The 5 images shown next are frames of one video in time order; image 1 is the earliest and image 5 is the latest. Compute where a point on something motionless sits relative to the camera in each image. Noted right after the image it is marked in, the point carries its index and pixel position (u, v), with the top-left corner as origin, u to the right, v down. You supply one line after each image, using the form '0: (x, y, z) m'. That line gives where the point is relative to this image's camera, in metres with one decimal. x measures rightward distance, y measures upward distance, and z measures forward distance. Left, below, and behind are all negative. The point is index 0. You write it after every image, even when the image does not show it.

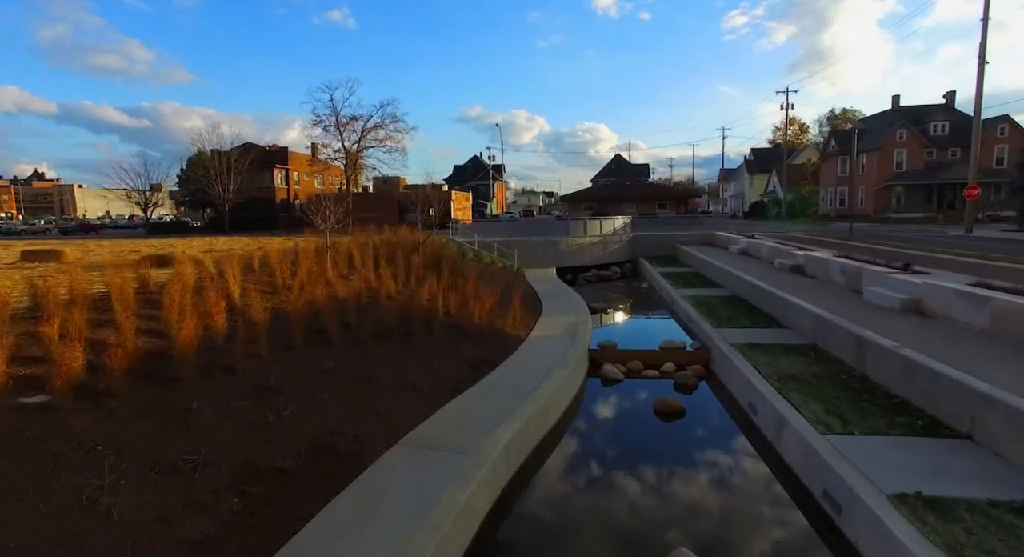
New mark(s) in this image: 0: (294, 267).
0: (-3.9, +0.2, +9.2) m
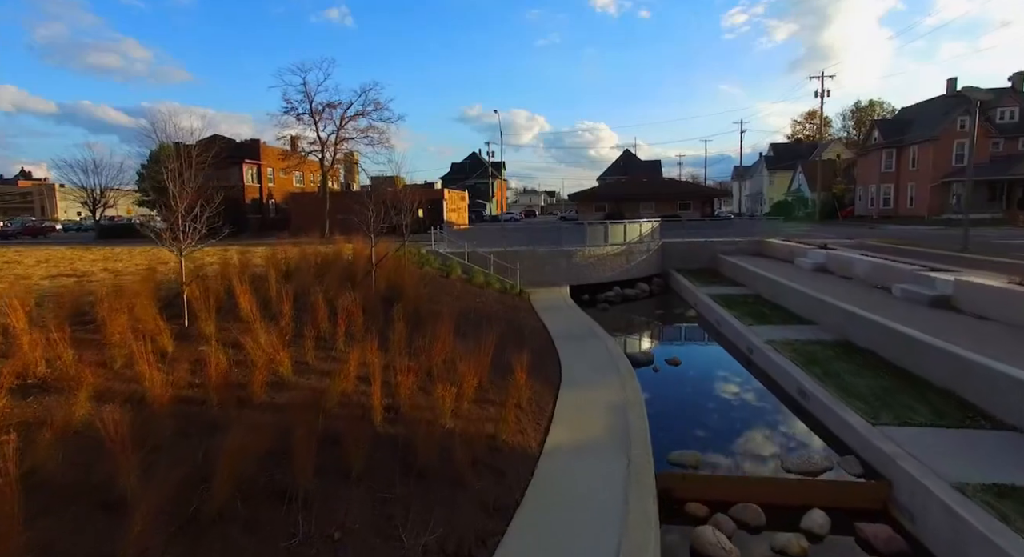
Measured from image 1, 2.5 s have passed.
0: (-3.9, -0.4, +4.6) m
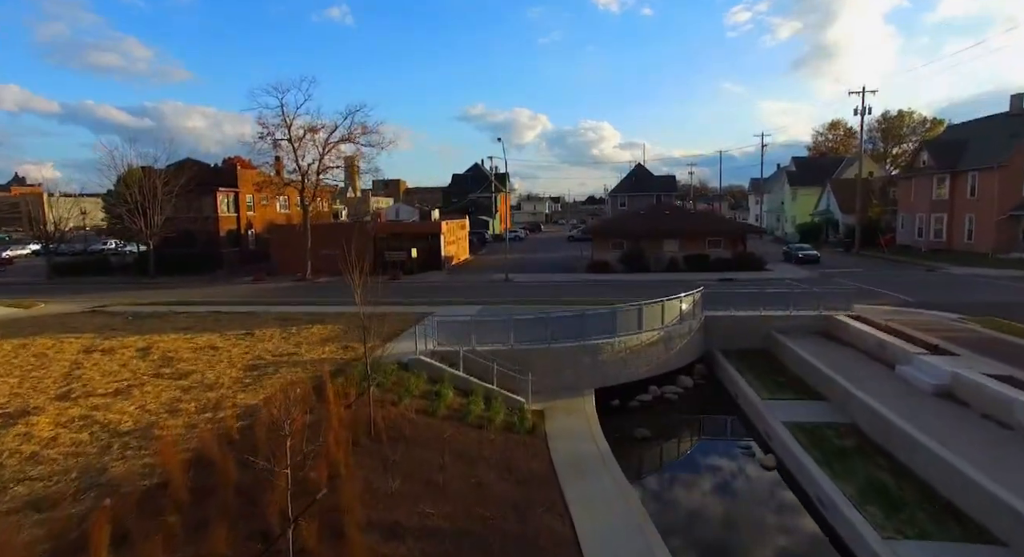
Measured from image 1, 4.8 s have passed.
0: (-3.8, -3.0, +0.9) m
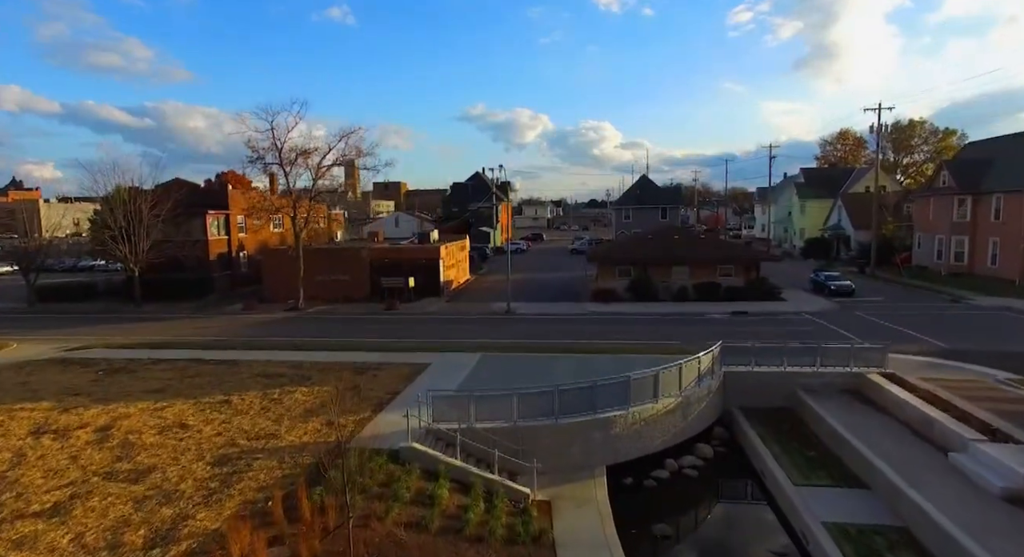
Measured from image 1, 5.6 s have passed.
0: (-3.7, -4.4, -0.4) m
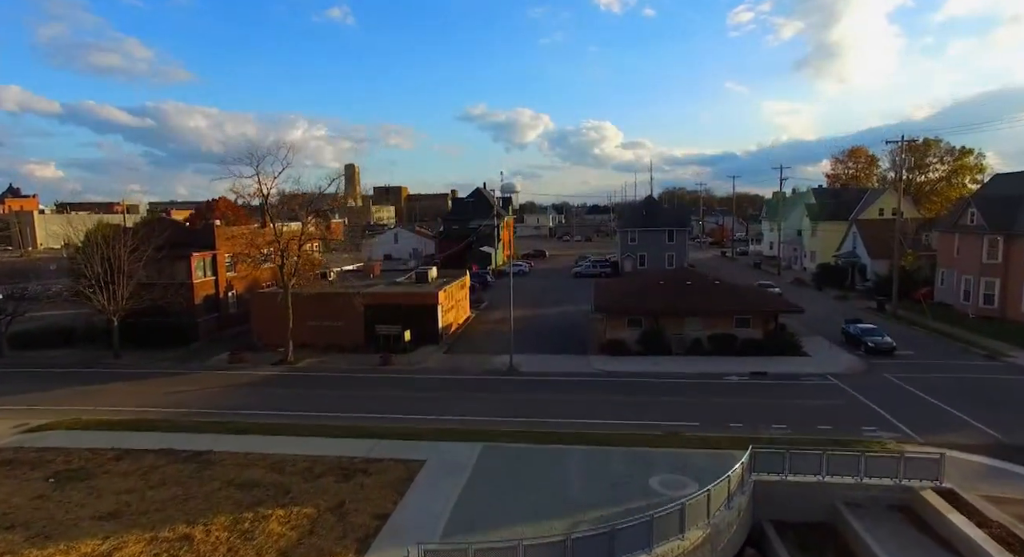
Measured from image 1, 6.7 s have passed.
0: (-3.6, -6.9, -2.0) m
